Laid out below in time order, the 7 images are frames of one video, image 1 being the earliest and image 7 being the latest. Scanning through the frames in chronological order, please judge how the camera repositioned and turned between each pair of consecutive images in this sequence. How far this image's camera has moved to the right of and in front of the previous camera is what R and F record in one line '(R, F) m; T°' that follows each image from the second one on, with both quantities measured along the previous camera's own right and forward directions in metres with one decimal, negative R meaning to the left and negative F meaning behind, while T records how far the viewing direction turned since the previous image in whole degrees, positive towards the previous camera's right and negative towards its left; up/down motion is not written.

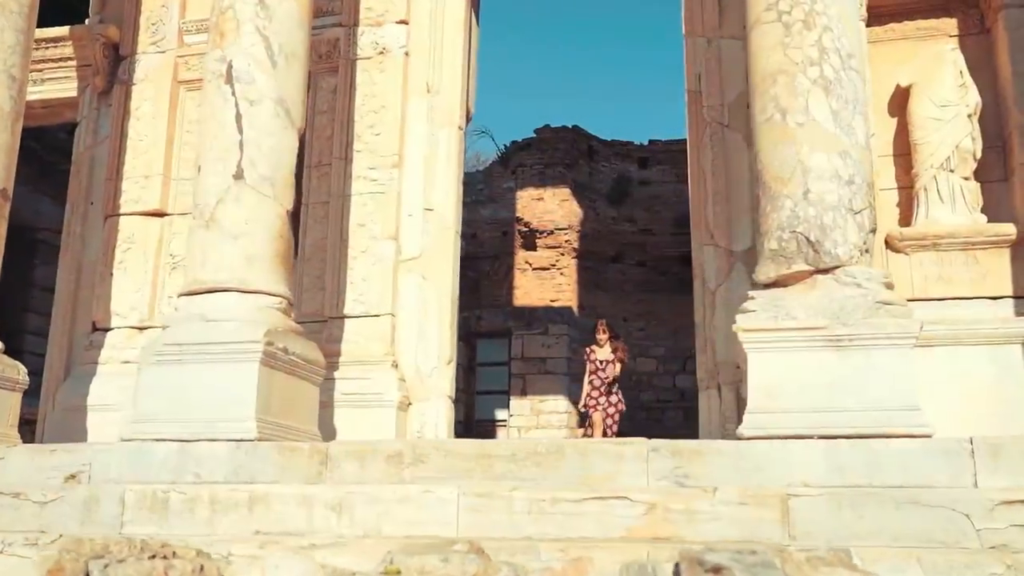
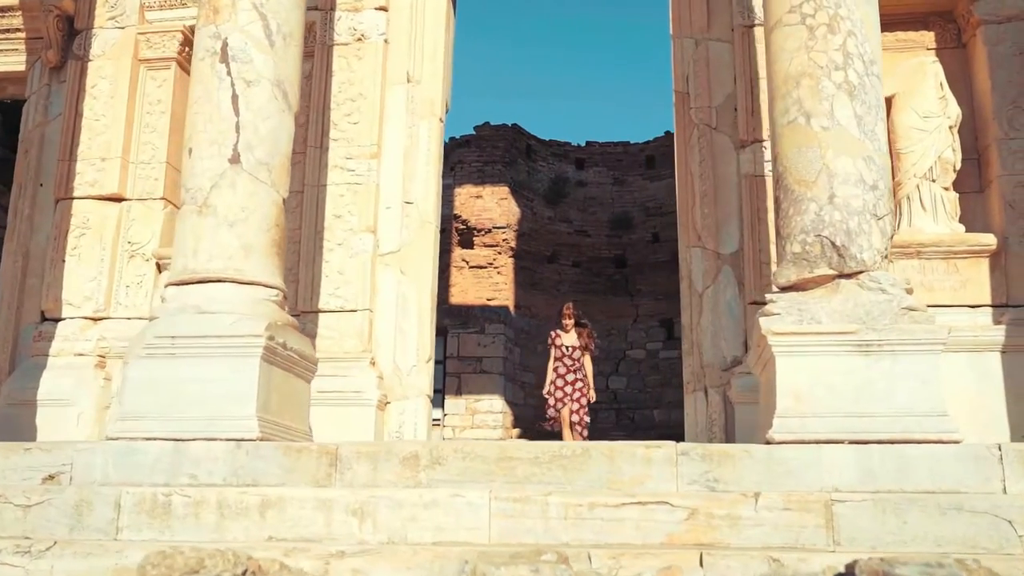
(-0.6, +0.2) m; +6°
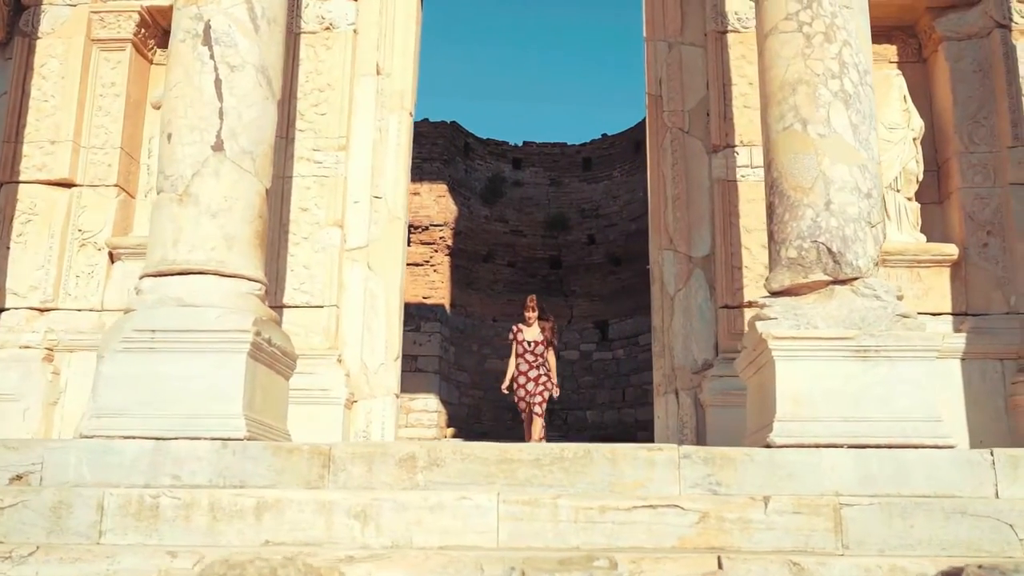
(-0.4, +0.1) m; +5°
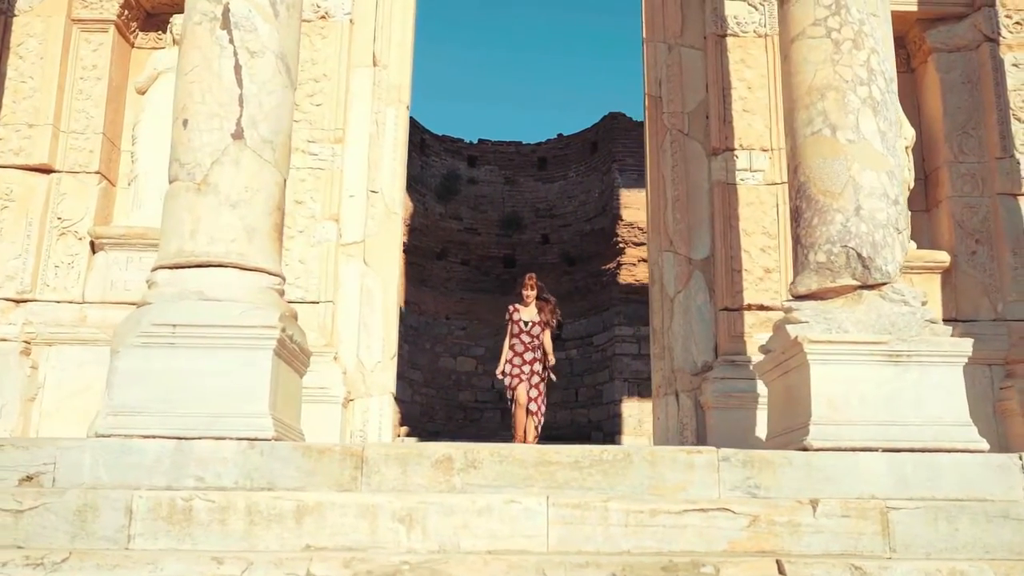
(-0.5, +0.1) m; +4°
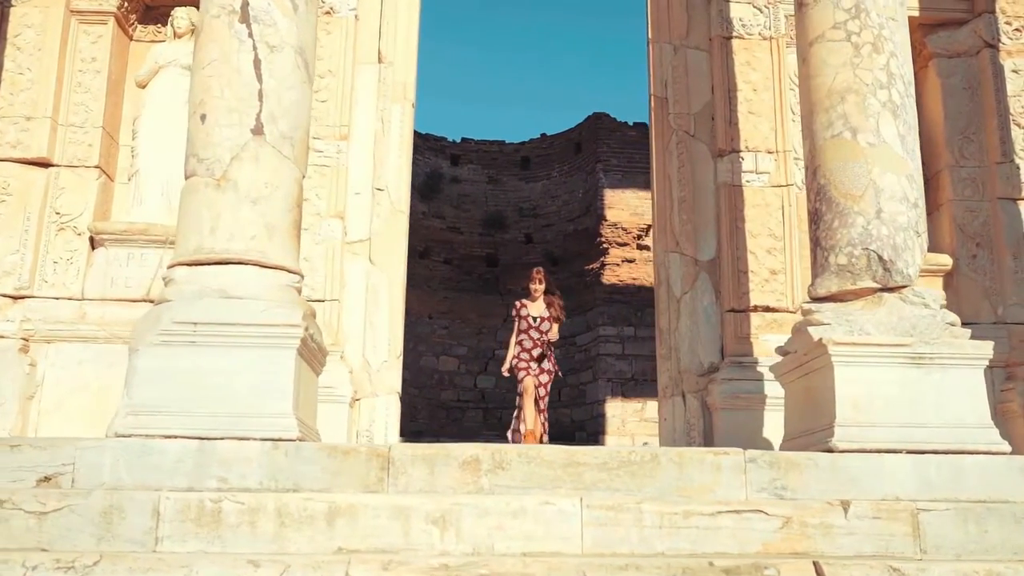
(-0.3, 0.0) m; +2°
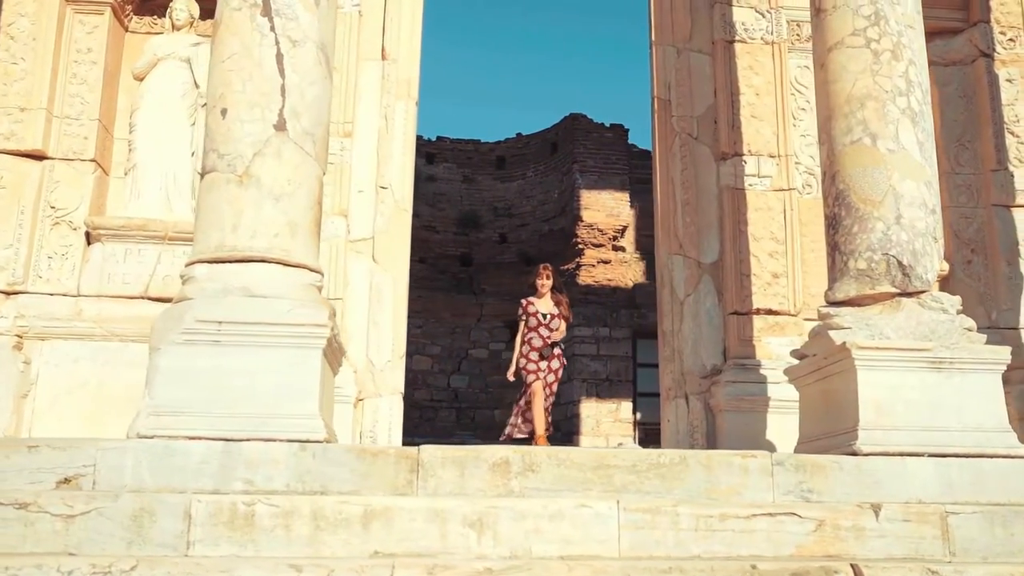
(-0.3, 0.0) m; +3°
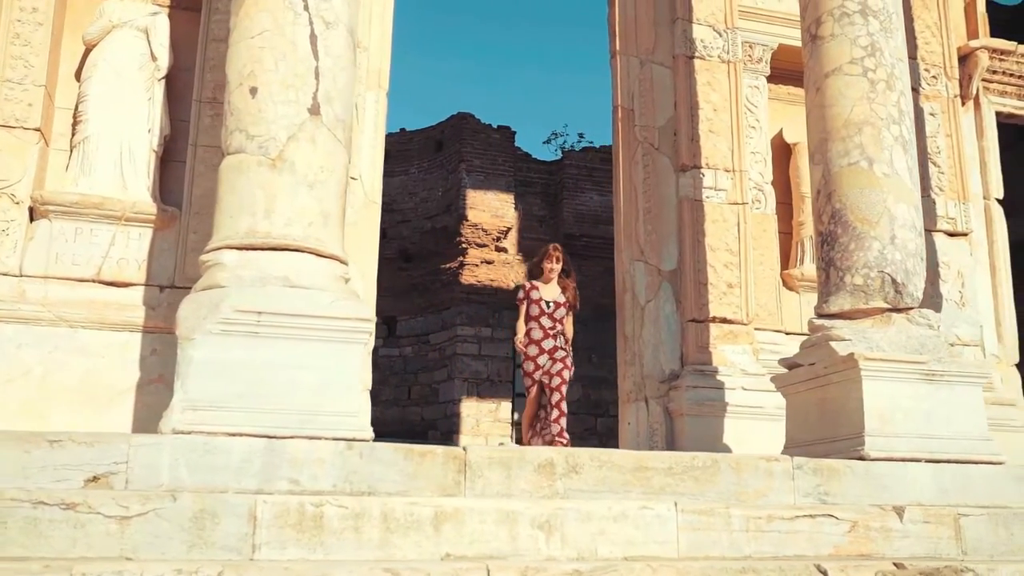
(-1.0, +0.1) m; +10°
